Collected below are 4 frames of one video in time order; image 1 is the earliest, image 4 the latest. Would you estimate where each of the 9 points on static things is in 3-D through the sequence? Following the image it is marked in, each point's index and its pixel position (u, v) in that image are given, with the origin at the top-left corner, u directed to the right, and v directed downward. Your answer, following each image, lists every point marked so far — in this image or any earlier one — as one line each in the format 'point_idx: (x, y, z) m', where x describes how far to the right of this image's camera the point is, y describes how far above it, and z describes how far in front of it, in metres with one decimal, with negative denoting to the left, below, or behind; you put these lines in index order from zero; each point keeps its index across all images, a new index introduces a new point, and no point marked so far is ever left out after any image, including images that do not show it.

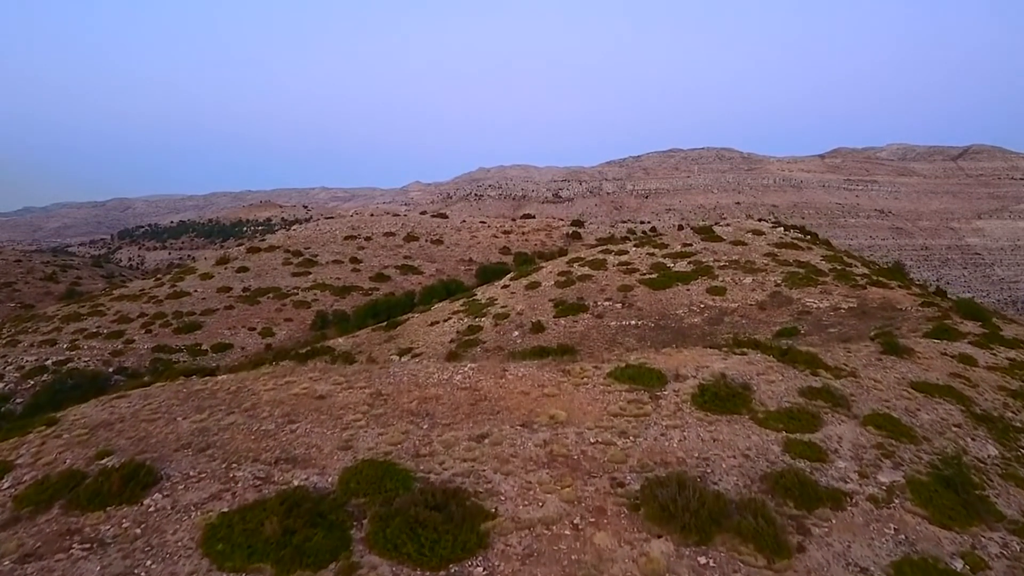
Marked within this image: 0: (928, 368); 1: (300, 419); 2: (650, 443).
0: (+7.1, -1.4, +13.5) m
1: (-2.1, -1.3, +7.9) m
2: (+1.3, -1.5, +7.5) m
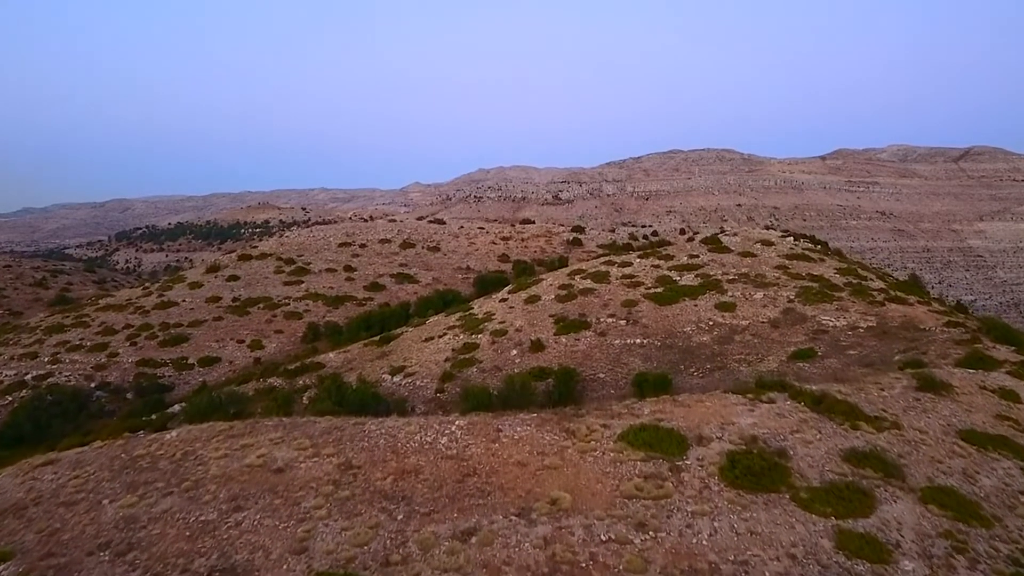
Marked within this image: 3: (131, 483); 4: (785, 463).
0: (+7.0, -1.8, +12.2) m
1: (-2.2, -1.8, +6.5) m
2: (+1.3, -1.9, +6.1) m
3: (-3.4, -1.7, +7.1) m
4: (+2.6, -1.7, +7.6) m
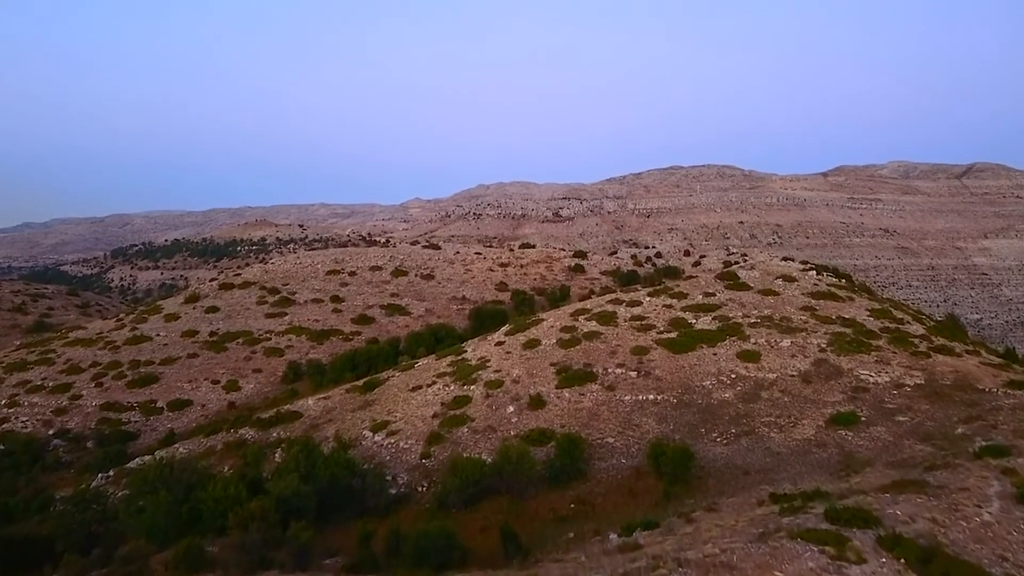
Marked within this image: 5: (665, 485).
0: (+6.9, -2.9, +9.4) m
1: (-2.3, -2.7, +3.7) m
2: (+1.2, -2.9, +3.3) m
3: (-3.5, -2.7, +4.3) m
4: (+2.5, -2.7, +4.8) m
5: (+3.1, -4.0, +16.2) m
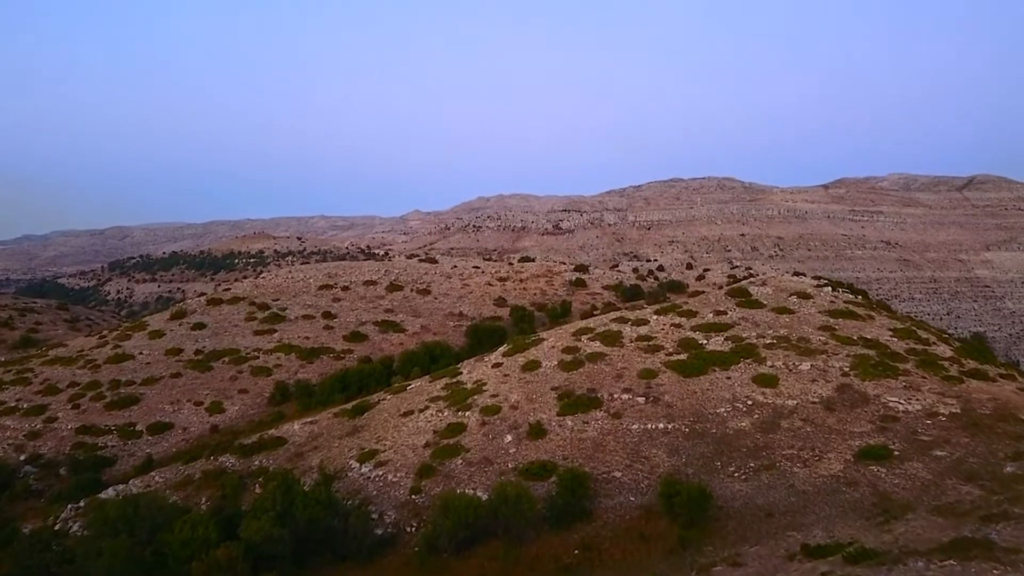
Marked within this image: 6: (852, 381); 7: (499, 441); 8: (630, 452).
0: (+6.9, -3.2, +7.8) m
1: (-2.3, -3.0, +2.1) m
2: (+1.1, -3.1, +1.7) m
3: (-3.5, -2.9, +2.7) m
4: (+2.5, -2.9, +3.2) m
5: (+3.1, -4.4, +14.5) m
6: (+8.4, -2.3, +19.6) m
7: (-0.3, -3.7, +19.4) m
8: (+2.6, -3.7, +17.8) m
